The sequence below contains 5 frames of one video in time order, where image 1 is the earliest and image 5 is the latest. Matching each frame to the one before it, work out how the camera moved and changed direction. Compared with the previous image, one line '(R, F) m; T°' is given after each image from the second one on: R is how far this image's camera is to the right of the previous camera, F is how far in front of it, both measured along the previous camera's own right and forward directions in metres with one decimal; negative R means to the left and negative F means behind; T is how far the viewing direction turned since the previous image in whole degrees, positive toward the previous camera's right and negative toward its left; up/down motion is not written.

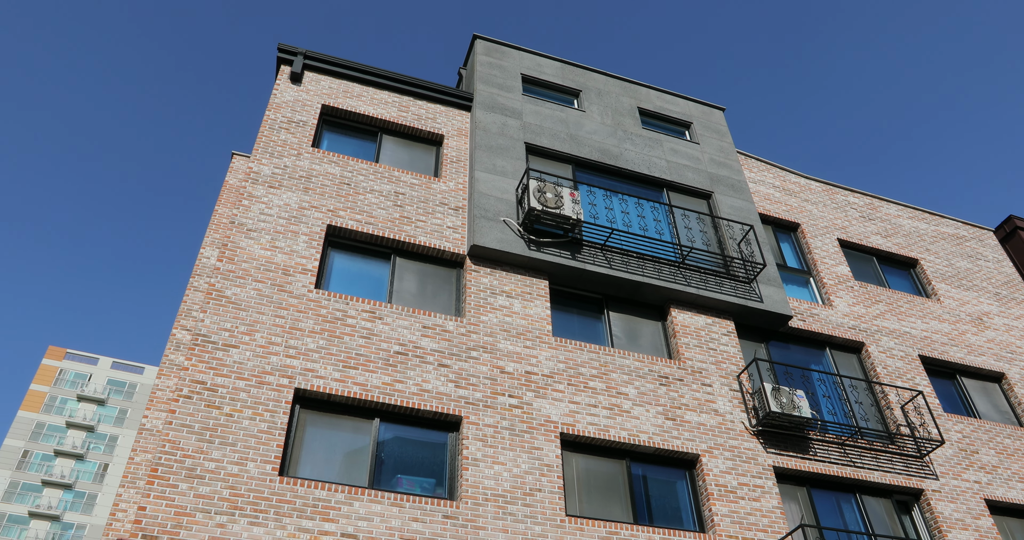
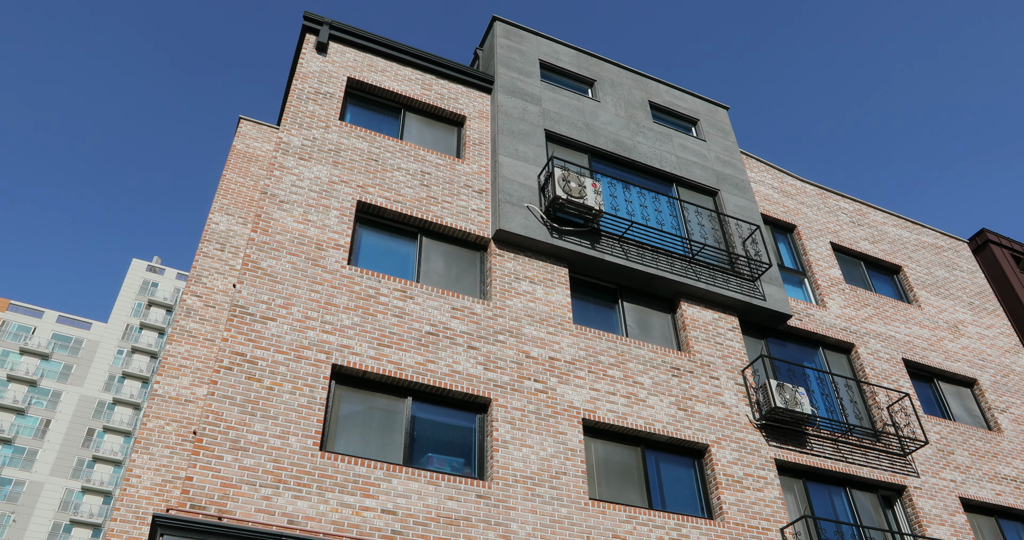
(-1.3, -0.2) m; +4°
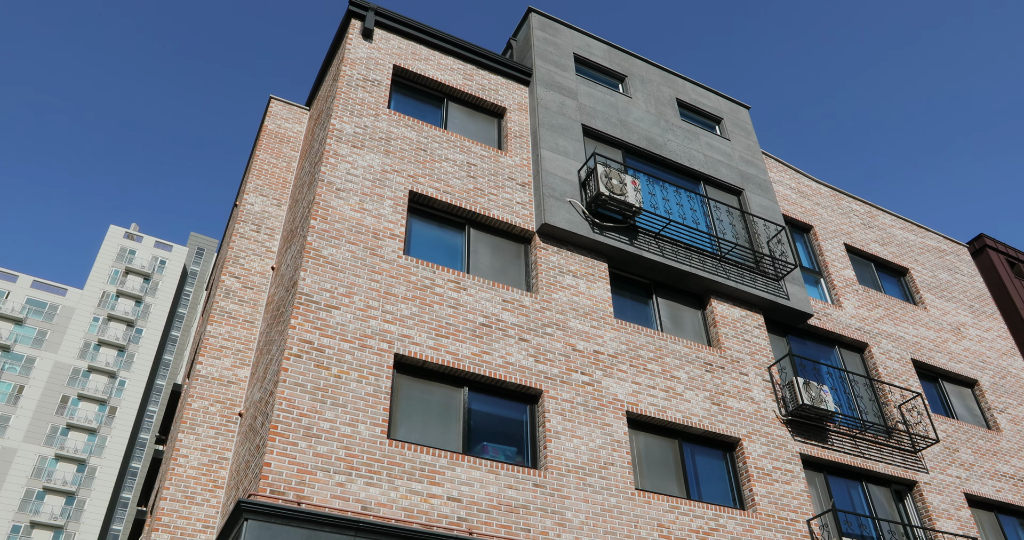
(-1.3, -0.2) m; +2°
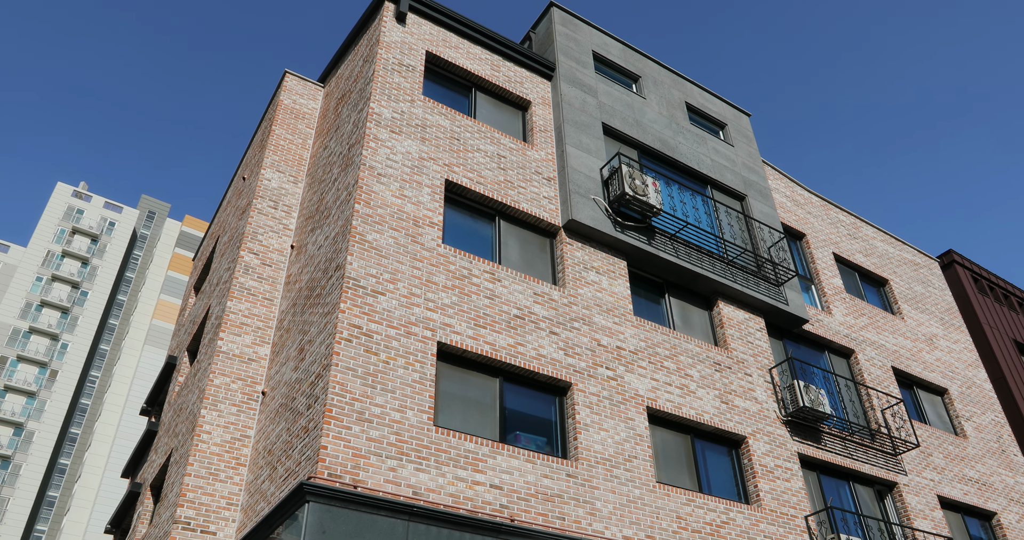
(-1.4, -0.2) m; +4°
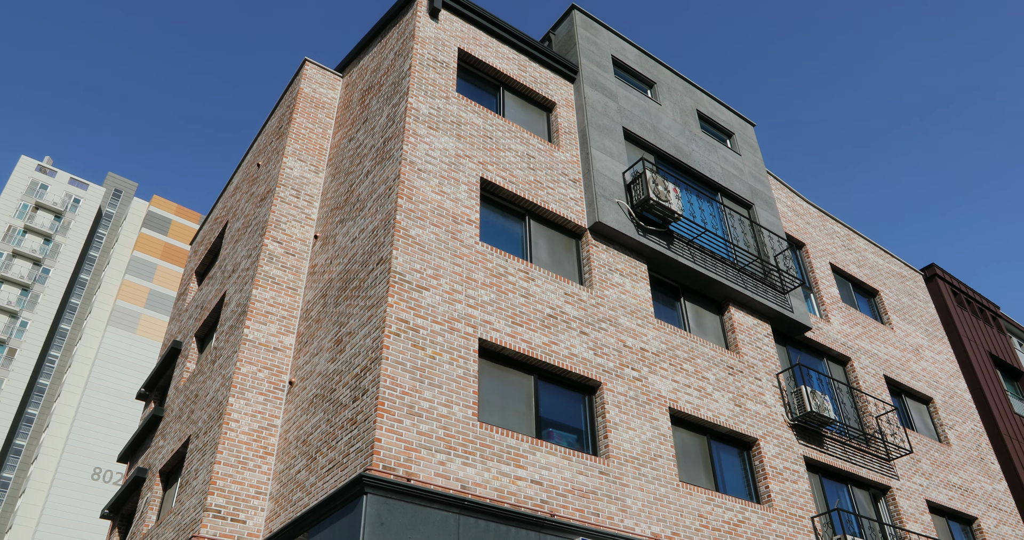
(-1.2, -0.2) m; +3°
